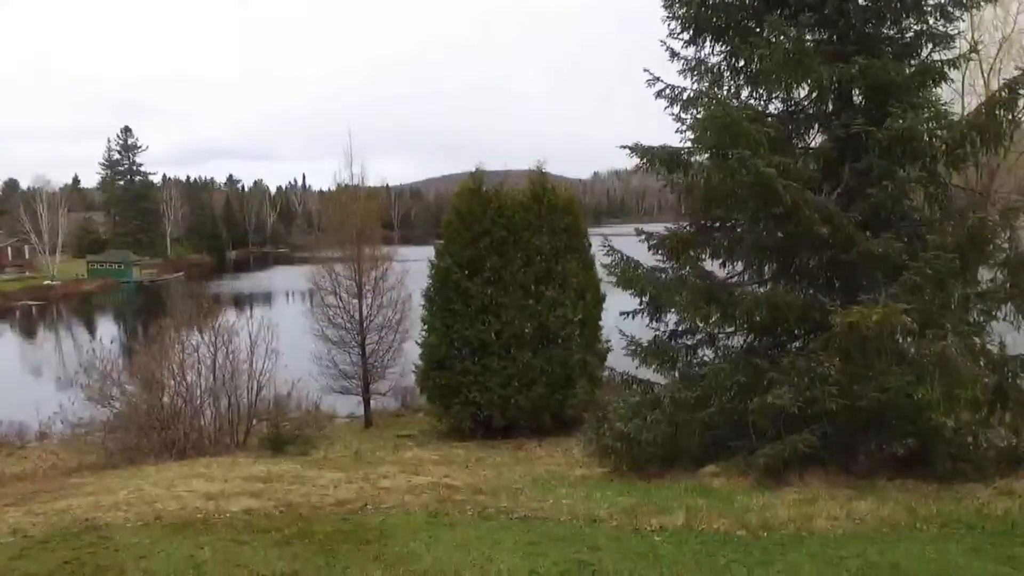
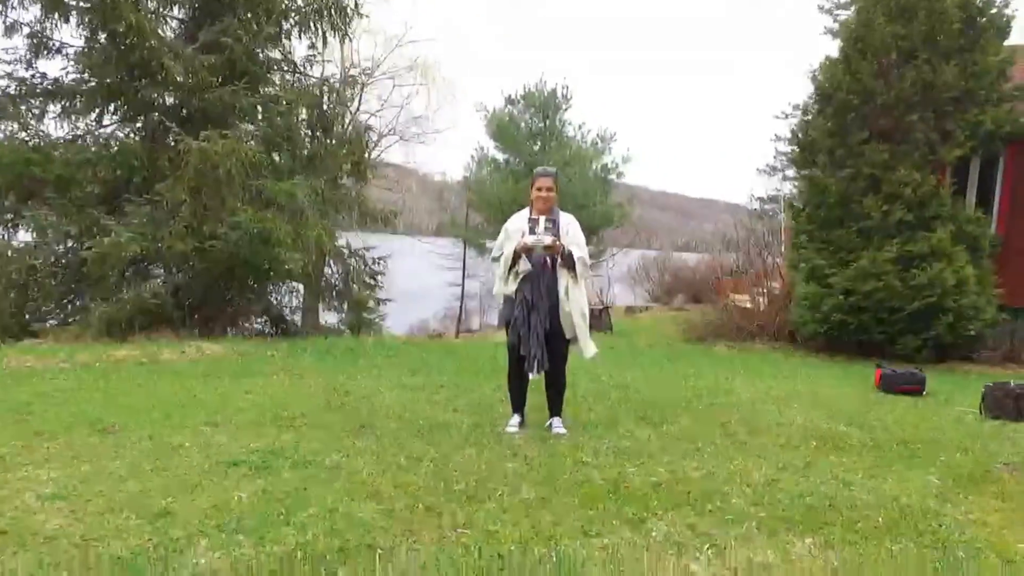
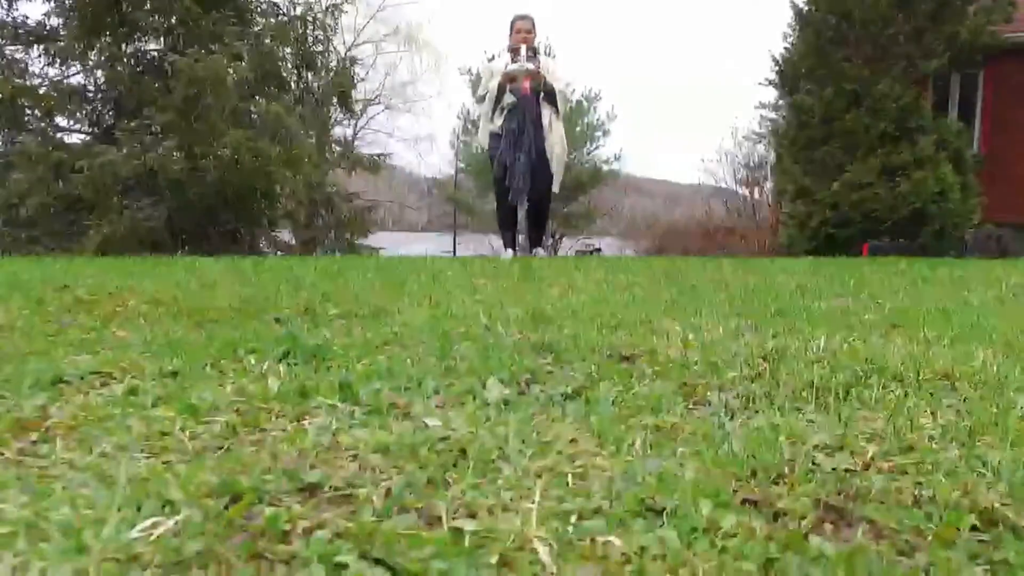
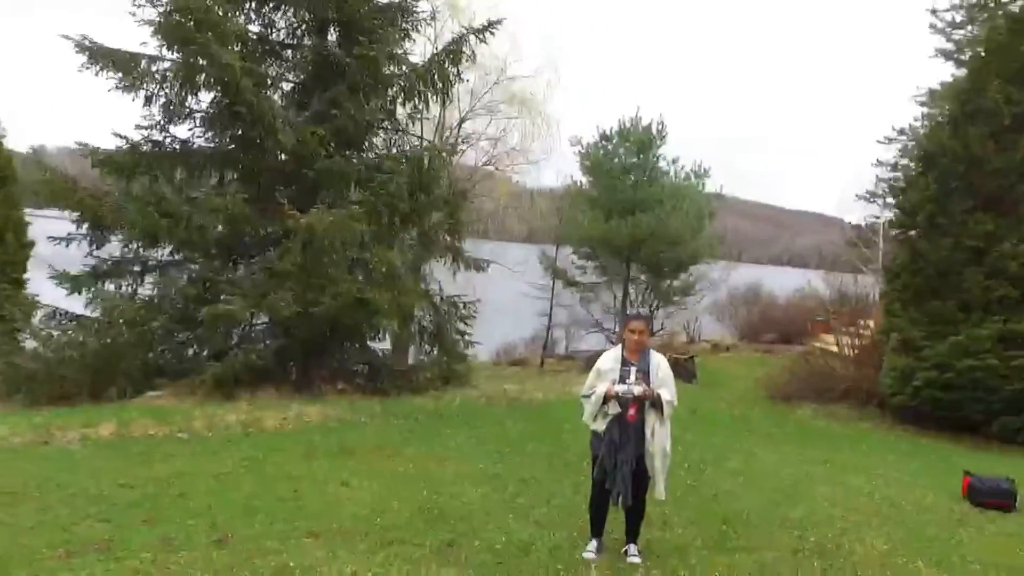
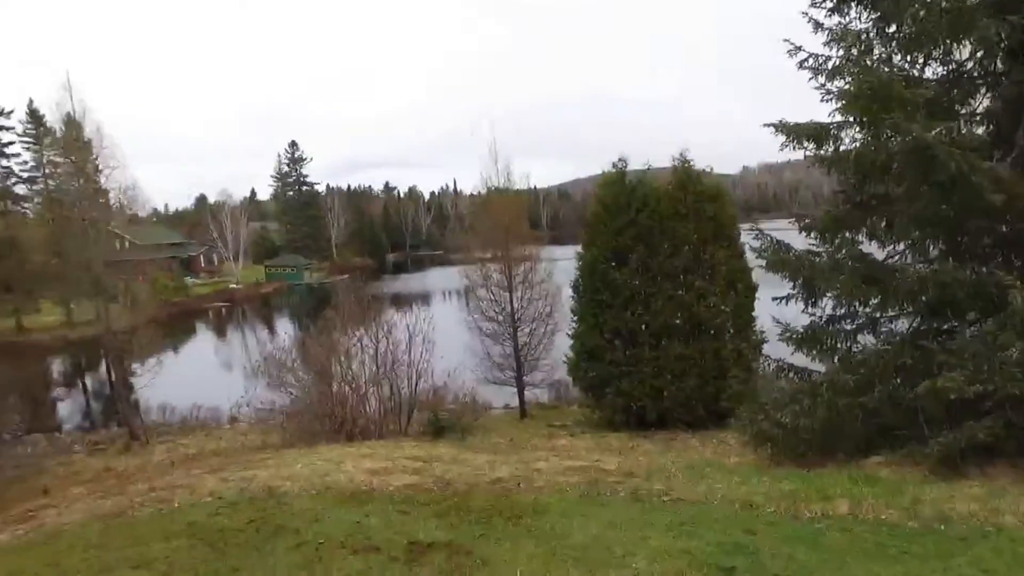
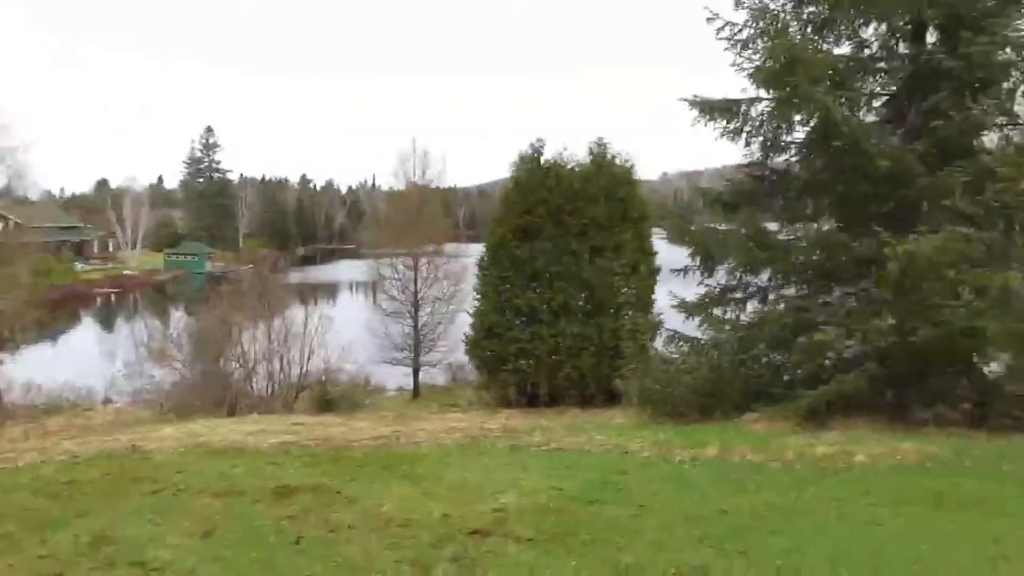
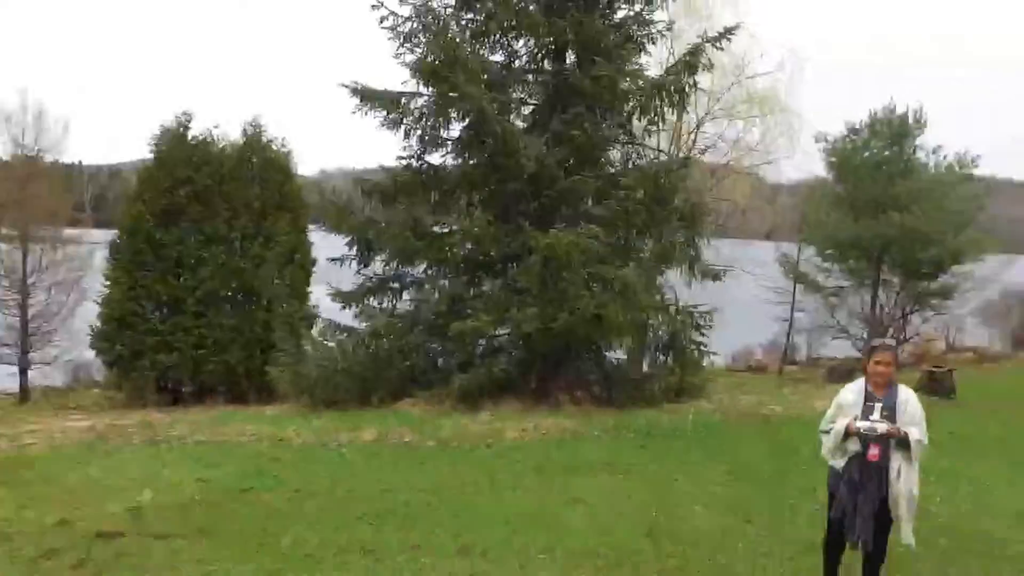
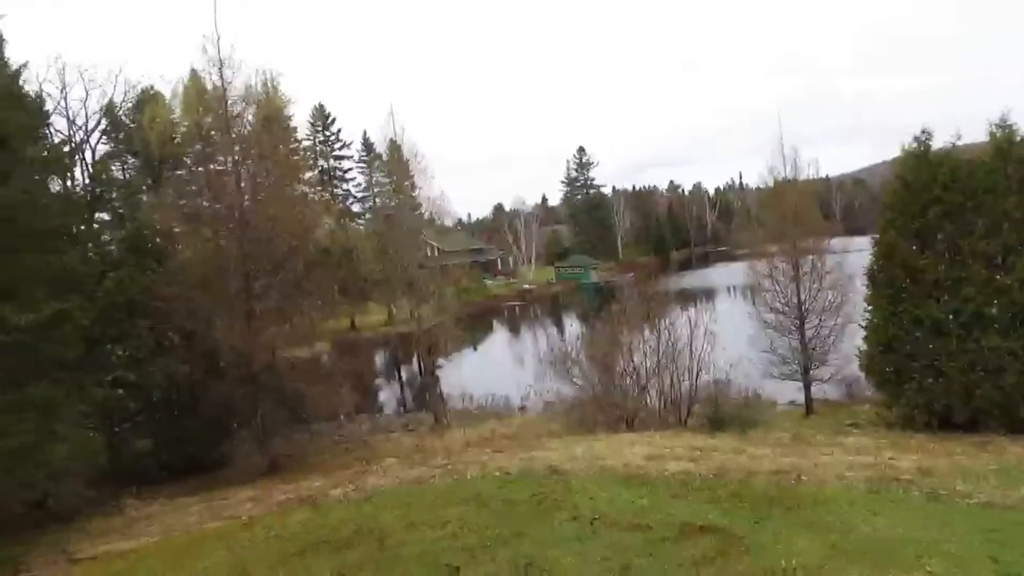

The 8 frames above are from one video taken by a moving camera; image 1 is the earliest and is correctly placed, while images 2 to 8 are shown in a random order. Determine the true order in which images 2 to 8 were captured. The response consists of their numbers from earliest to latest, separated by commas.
5, 8, 6, 7, 4, 2, 3
